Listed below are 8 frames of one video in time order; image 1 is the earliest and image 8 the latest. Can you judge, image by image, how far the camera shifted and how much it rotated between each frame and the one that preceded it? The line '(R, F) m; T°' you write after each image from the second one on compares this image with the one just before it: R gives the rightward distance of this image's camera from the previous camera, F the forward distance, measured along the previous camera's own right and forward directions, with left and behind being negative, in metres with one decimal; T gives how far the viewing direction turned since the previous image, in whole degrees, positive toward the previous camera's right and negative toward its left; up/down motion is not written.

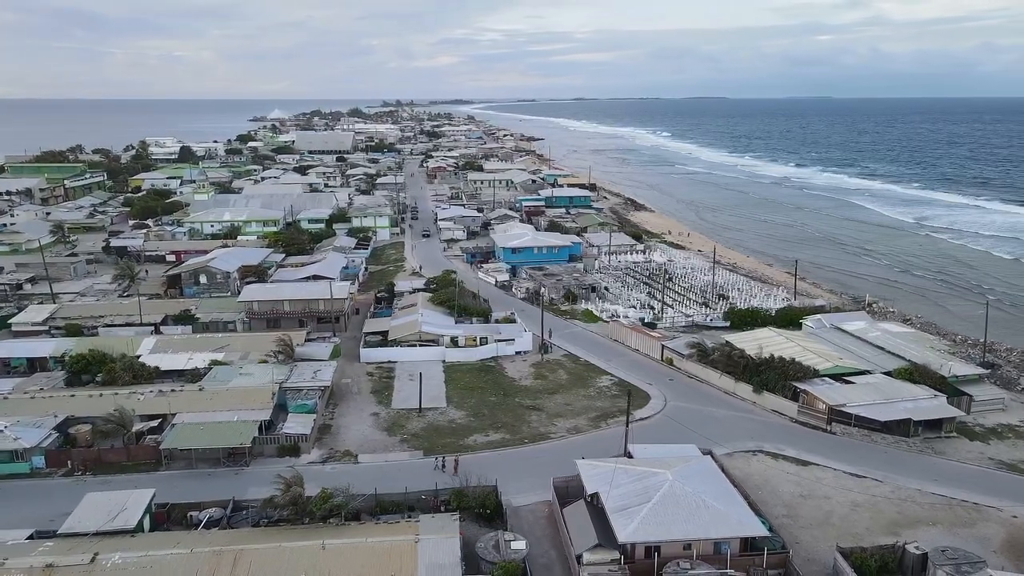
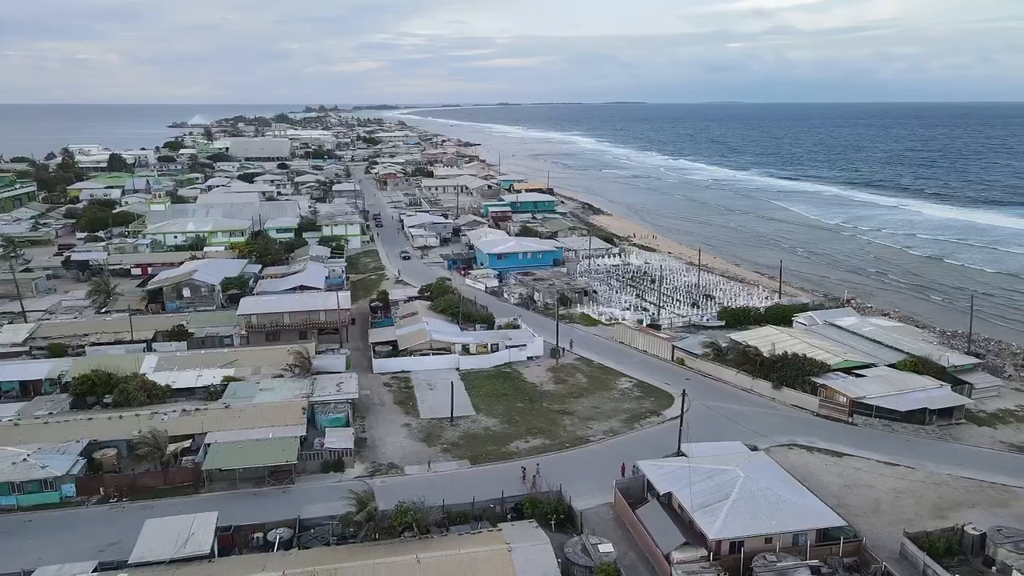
(-2.5, 0.0) m; +6°
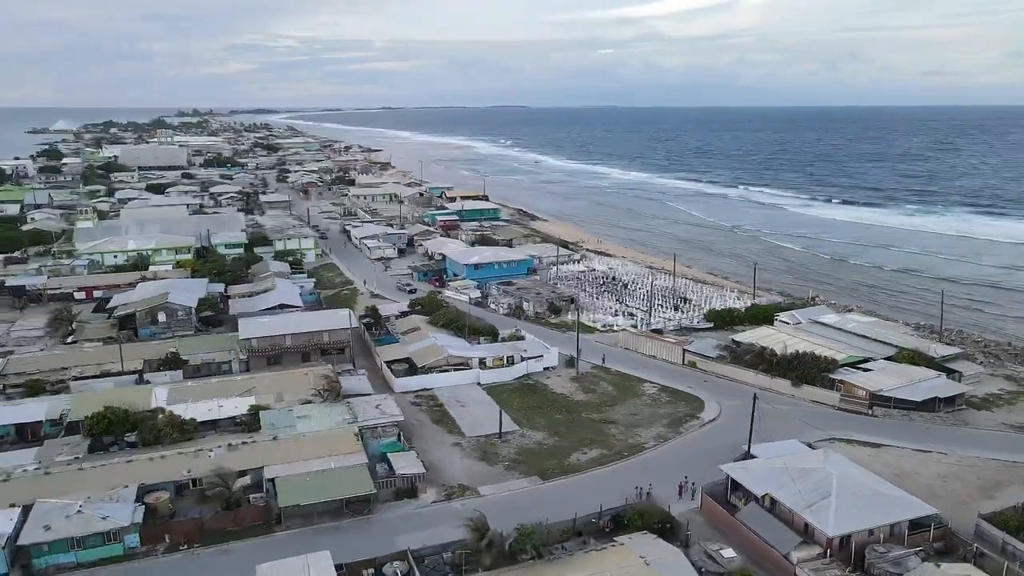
(-3.8, +0.2) m; +8°
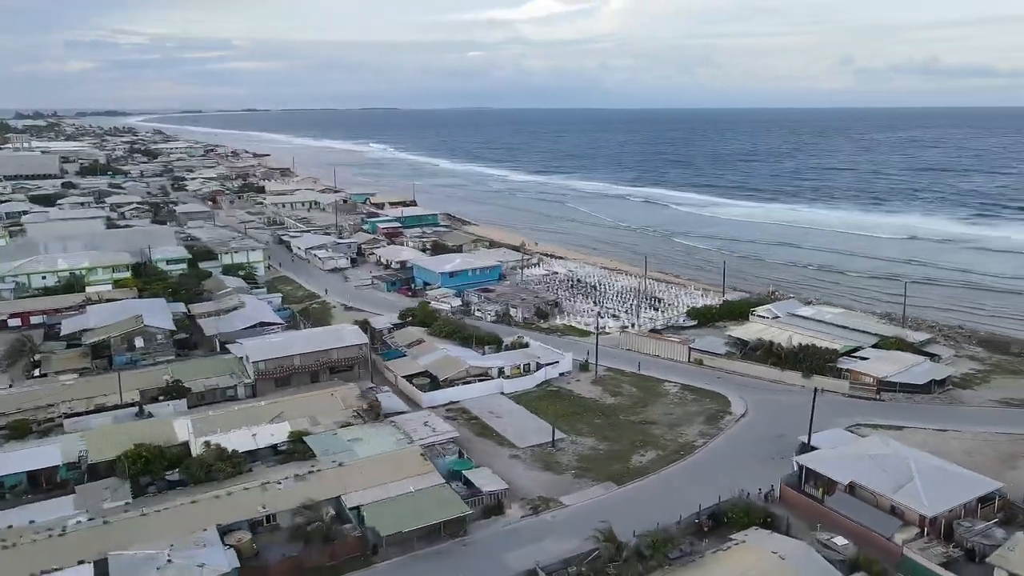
(-4.1, +0.4) m; +9°
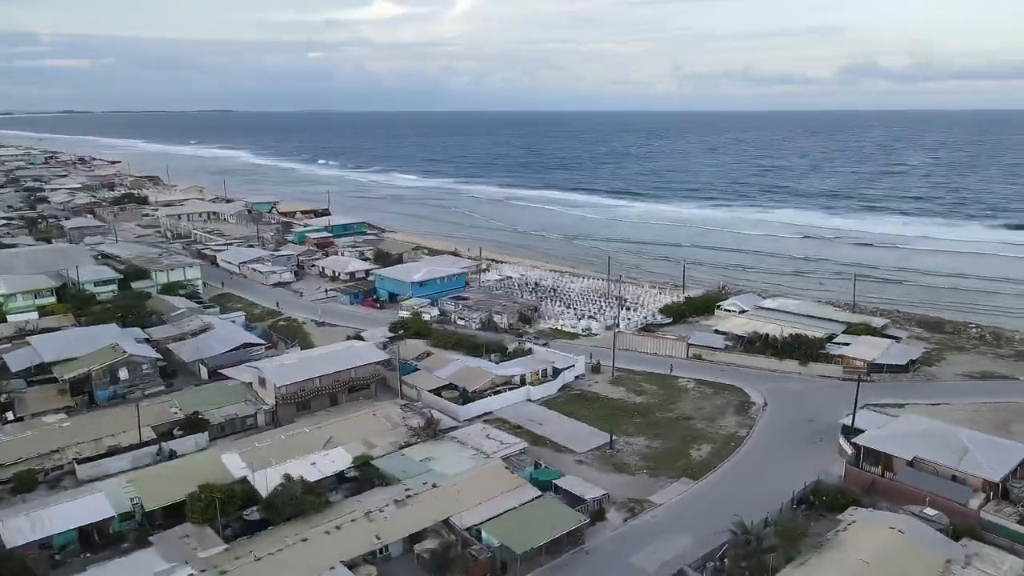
(-4.8, +0.4) m; +11°
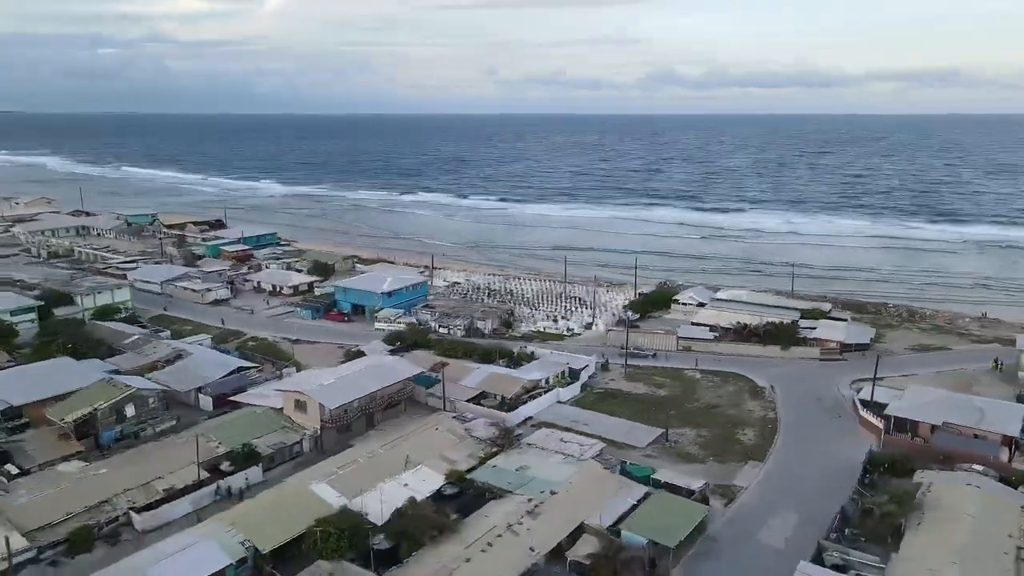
(-5.6, +0.5) m; +13°
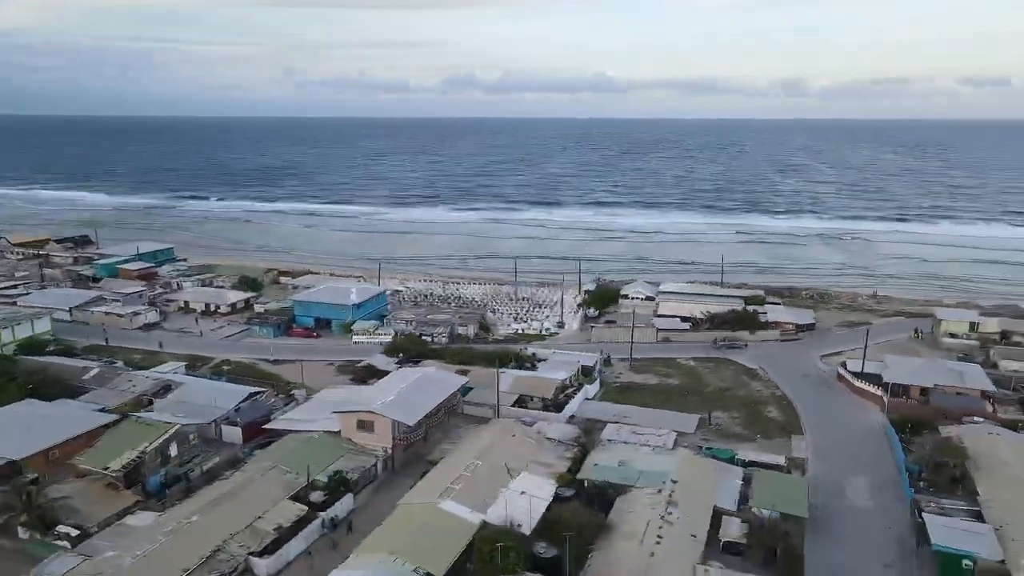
(-6.3, +0.6) m; +14°
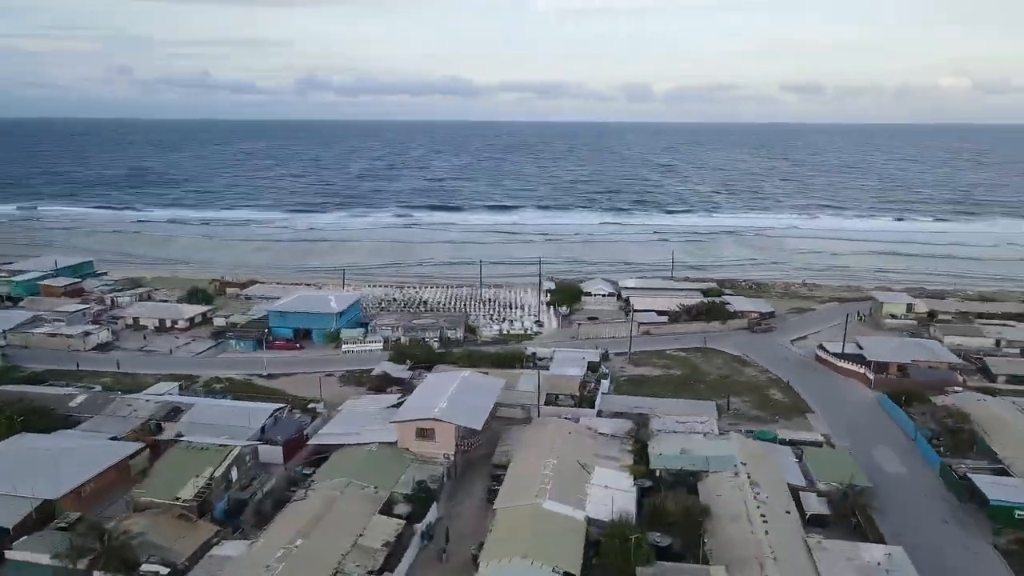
(-4.6, +0.3) m; +10°
